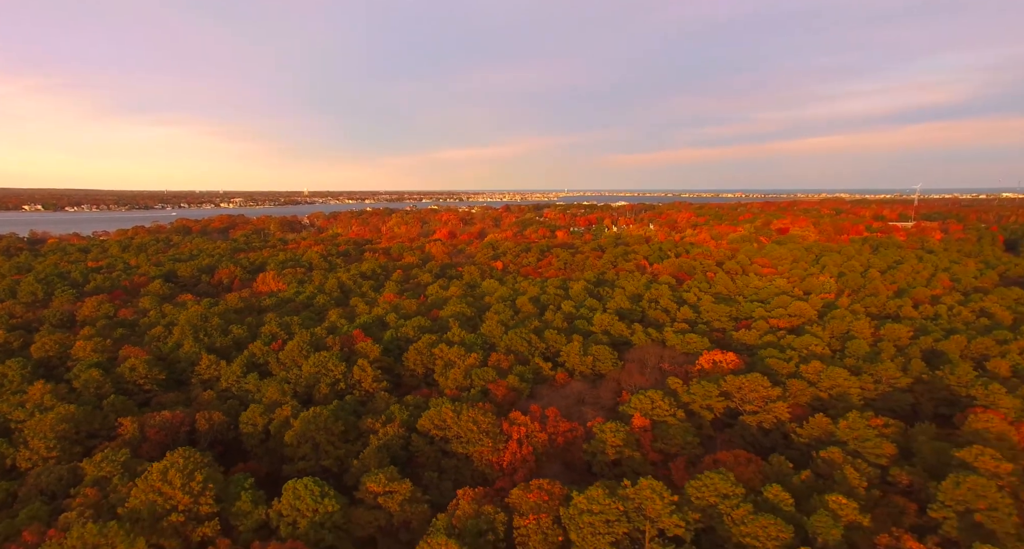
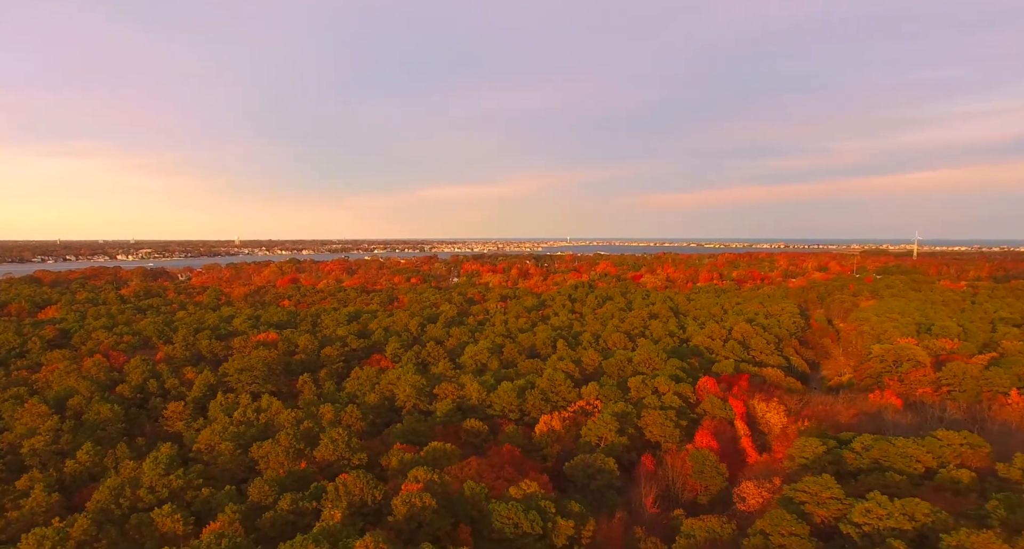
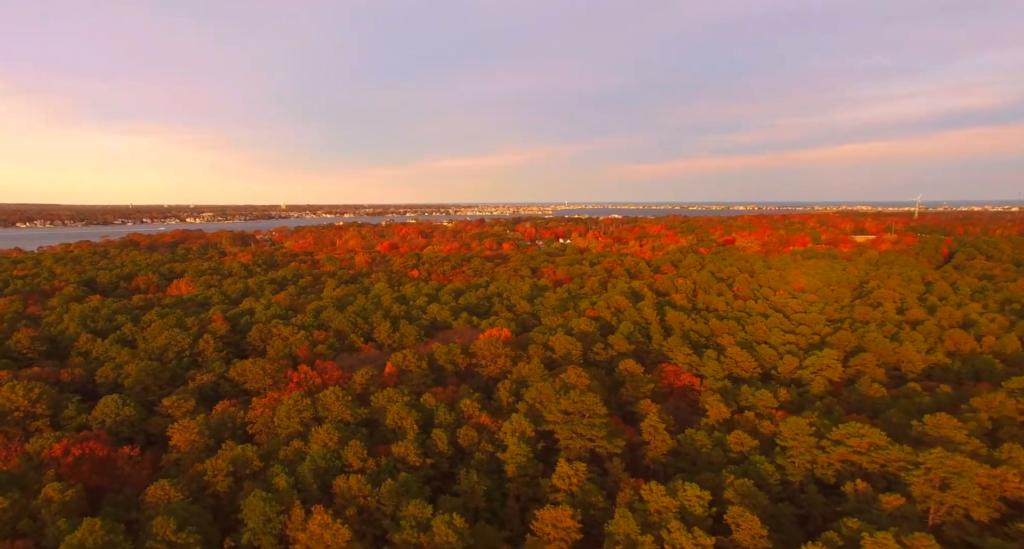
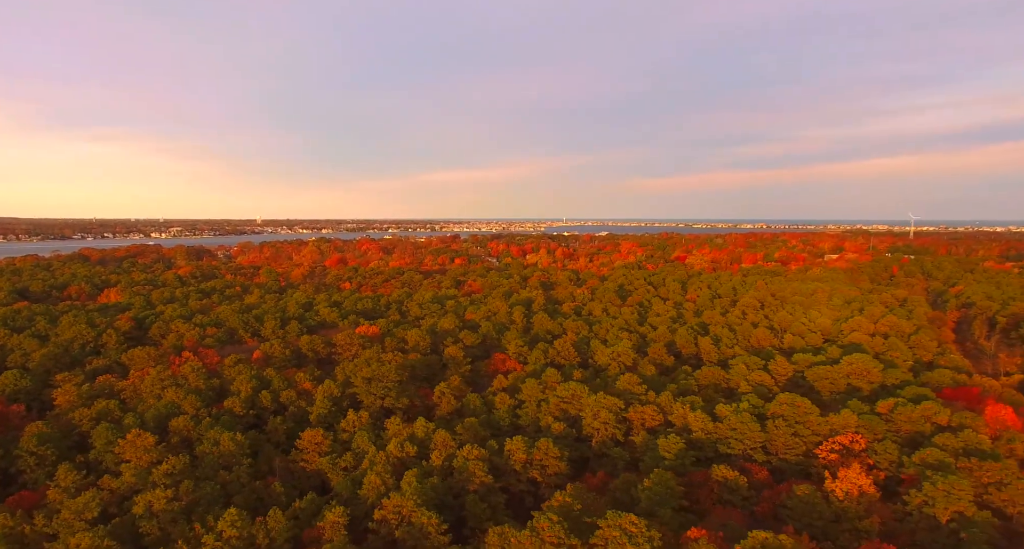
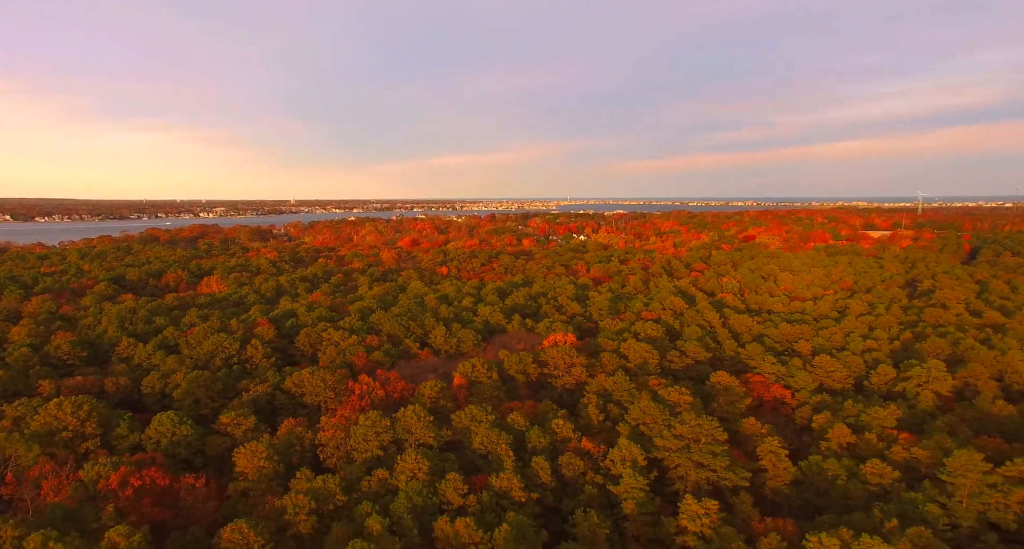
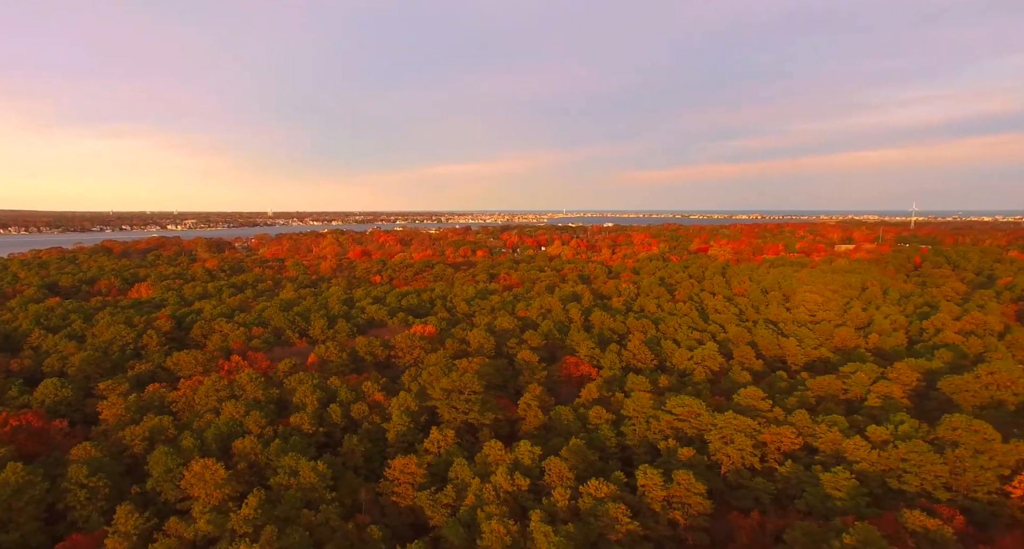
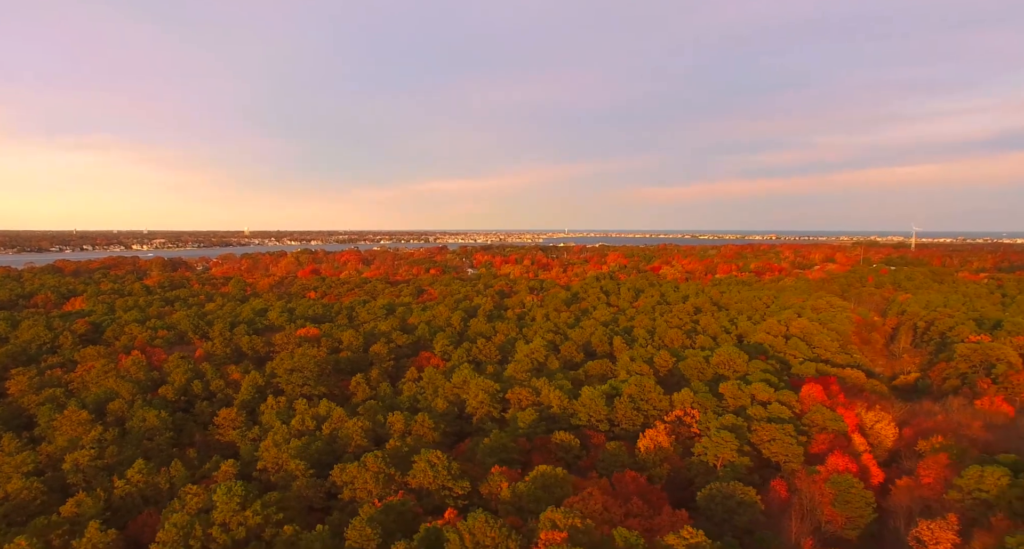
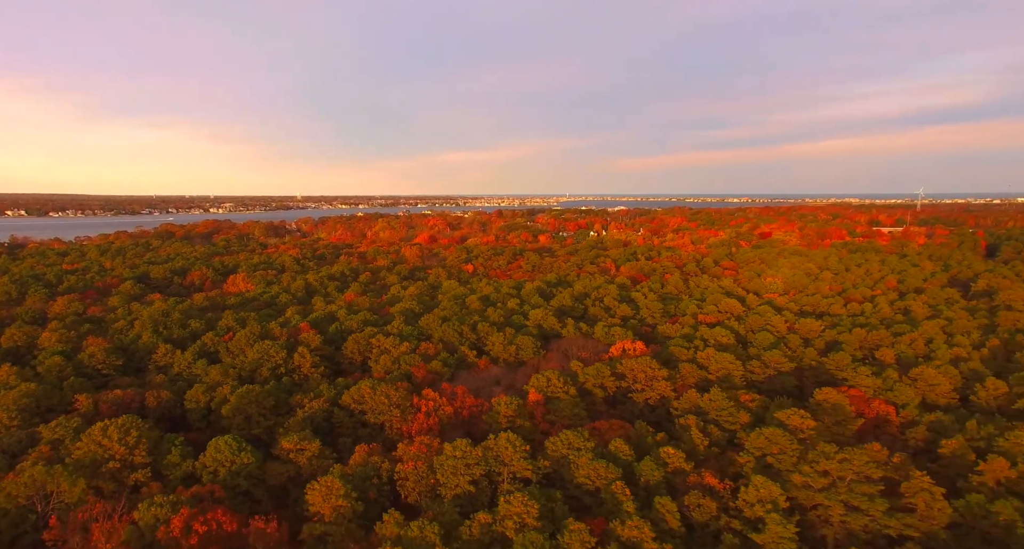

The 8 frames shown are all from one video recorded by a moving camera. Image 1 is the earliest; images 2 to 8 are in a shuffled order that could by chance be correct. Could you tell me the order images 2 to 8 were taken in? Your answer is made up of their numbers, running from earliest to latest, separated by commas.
8, 5, 3, 6, 4, 7, 2
